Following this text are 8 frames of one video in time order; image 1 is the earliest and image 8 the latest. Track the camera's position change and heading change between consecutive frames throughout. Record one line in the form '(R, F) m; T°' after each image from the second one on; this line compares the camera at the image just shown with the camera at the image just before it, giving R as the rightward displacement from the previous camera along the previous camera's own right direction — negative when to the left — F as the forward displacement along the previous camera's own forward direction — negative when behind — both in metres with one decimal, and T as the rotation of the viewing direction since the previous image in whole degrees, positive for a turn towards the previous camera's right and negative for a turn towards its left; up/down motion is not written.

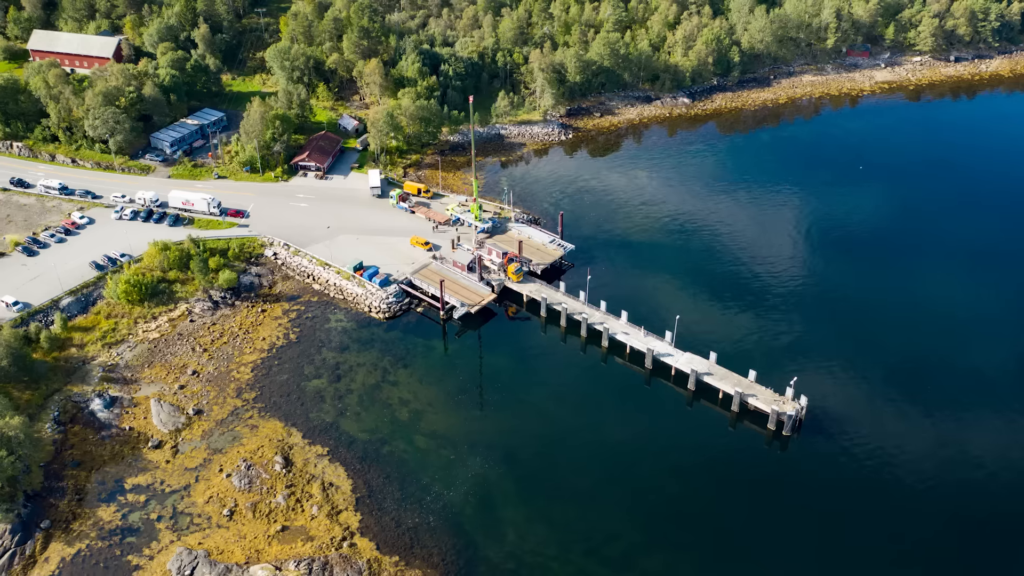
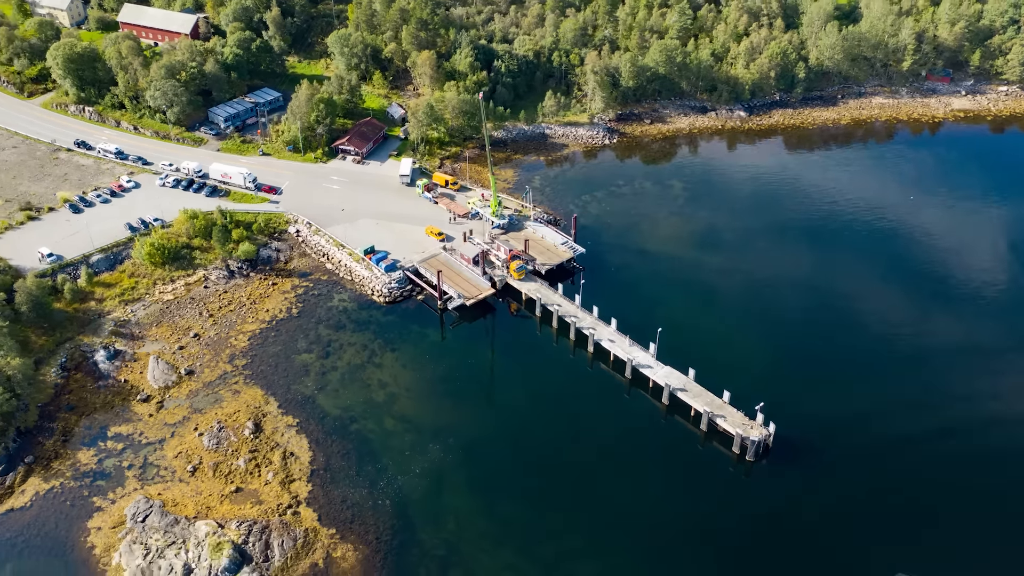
(+9.7, -0.3) m; -8°
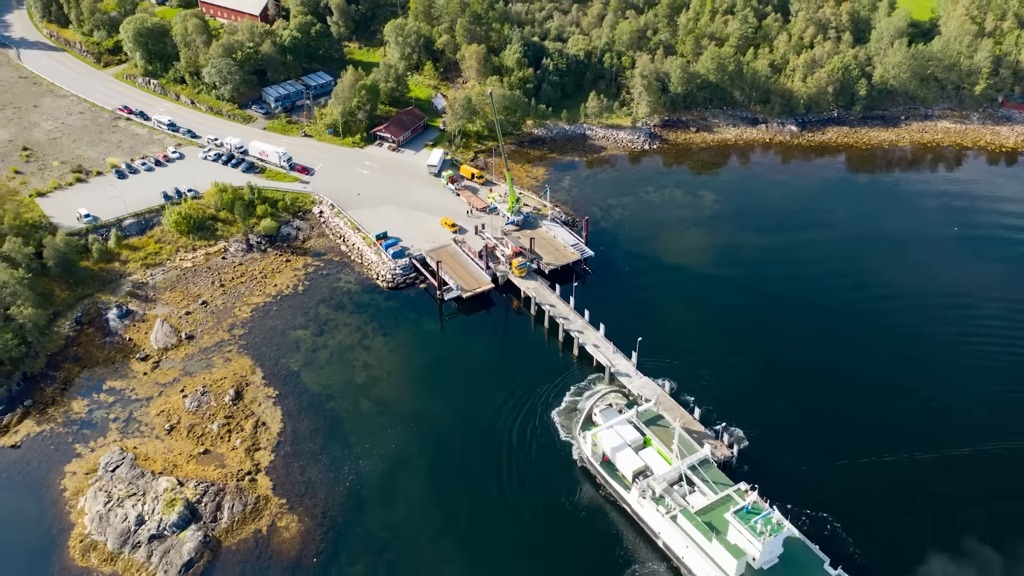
(+9.3, -0.1) m; -7°
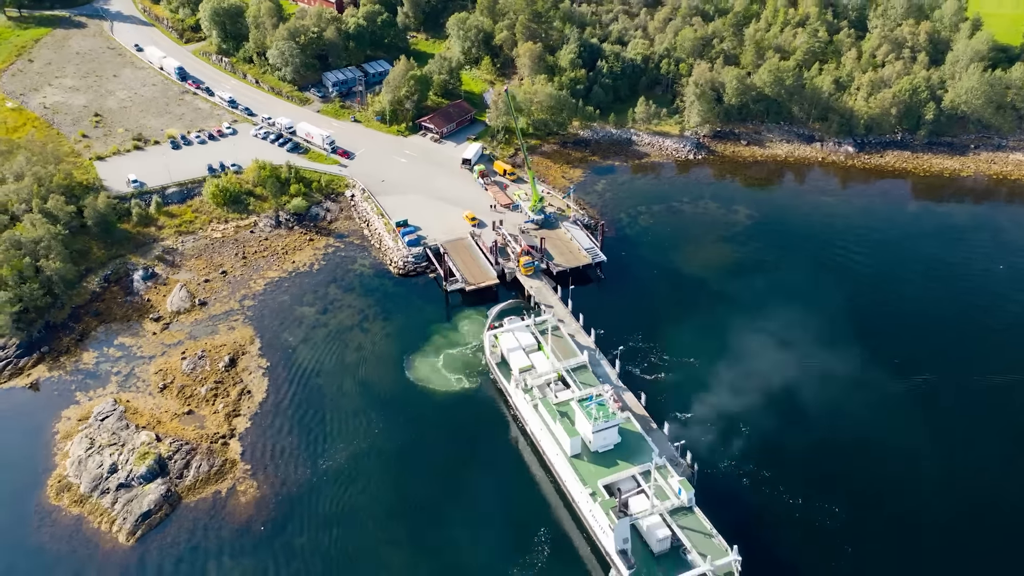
(+9.5, +0.1) m; -8°
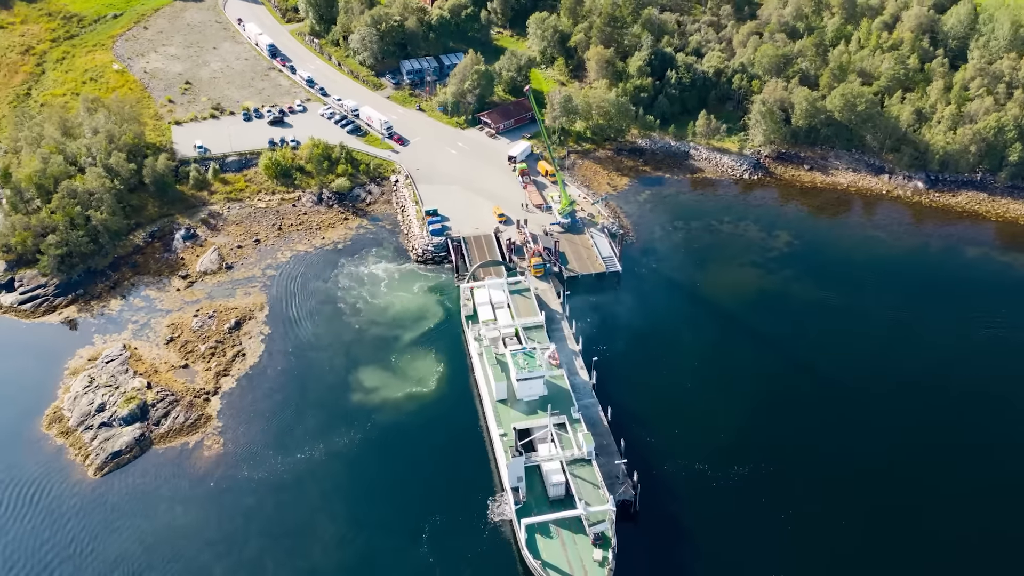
(+12.0, +0.4) m; -10°
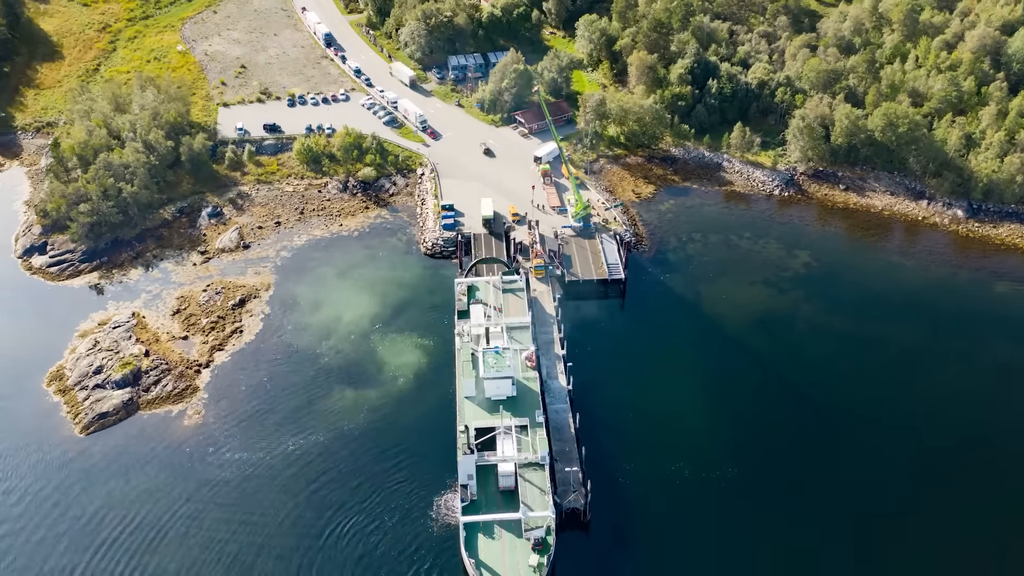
(+8.3, +0.2) m; -6°
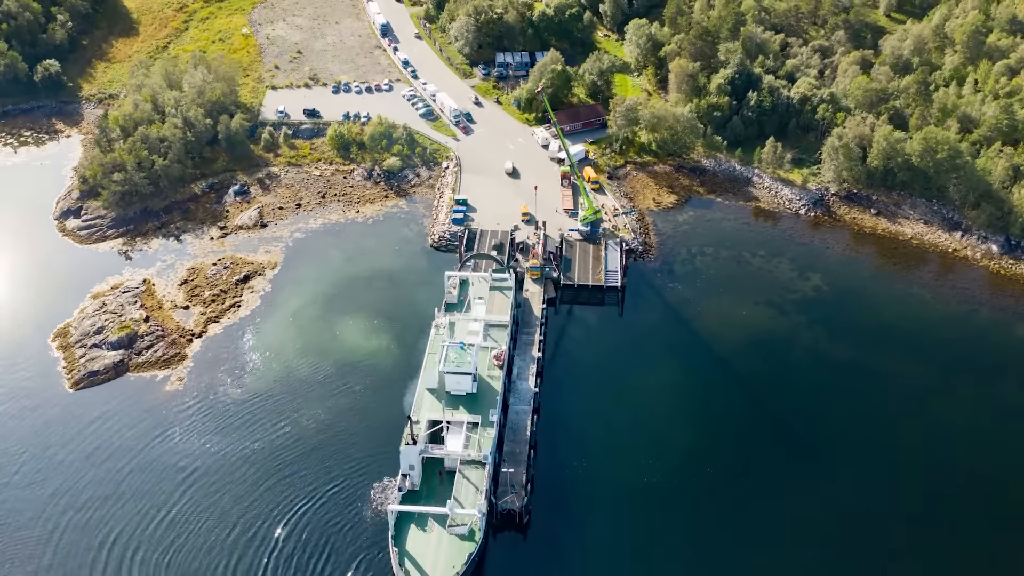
(+9.4, +0.5) m; -7°
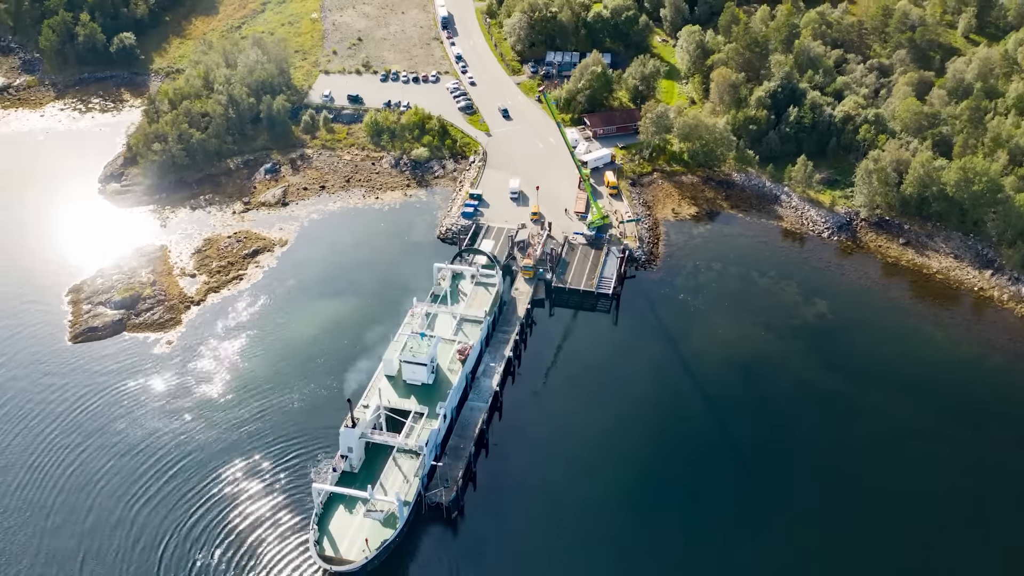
(+10.4, +0.8) m; -7°
